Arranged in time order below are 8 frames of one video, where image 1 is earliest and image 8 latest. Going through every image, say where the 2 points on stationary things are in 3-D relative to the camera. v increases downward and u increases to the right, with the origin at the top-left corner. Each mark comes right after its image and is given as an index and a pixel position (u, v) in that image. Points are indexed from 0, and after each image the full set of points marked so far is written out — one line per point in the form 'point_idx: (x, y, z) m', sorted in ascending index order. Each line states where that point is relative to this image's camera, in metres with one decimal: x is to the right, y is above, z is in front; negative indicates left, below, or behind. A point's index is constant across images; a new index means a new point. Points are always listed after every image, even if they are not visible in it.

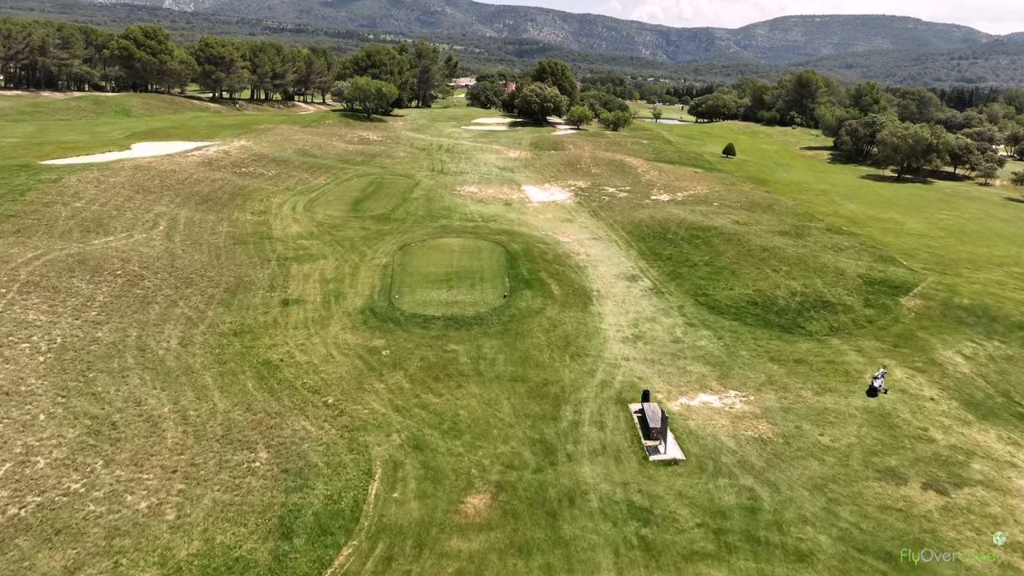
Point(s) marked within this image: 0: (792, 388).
0: (+8.0, -2.8, +17.2) m
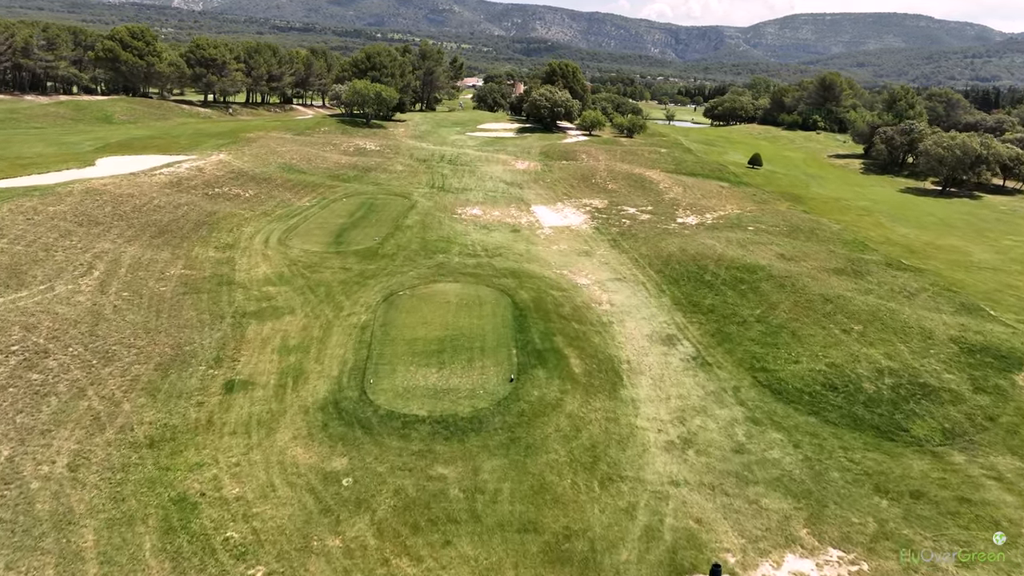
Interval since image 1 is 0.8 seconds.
0: (+8.2, -5.2, +12.1) m
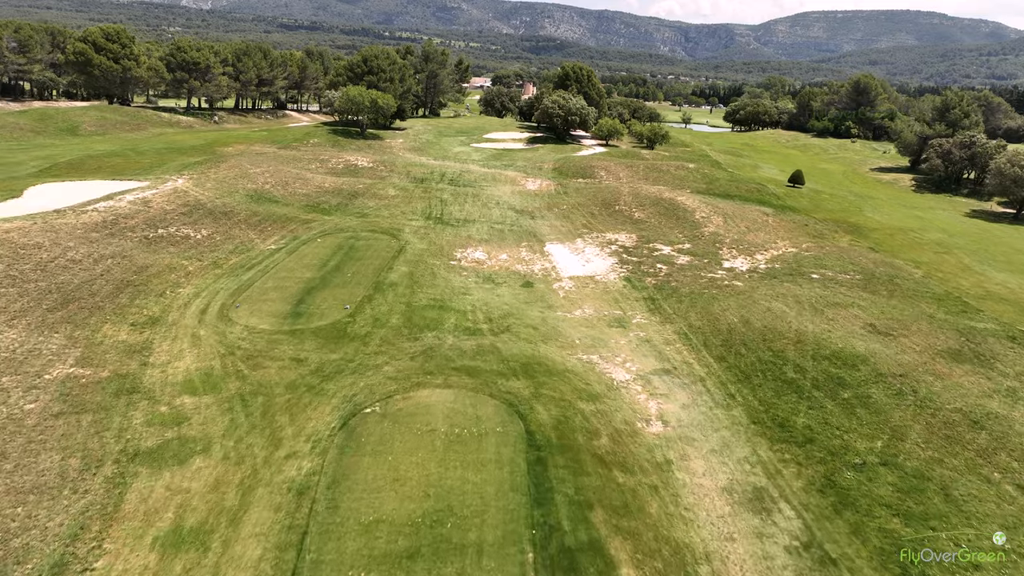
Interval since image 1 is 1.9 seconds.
0: (+8.4, -8.5, +4.9) m
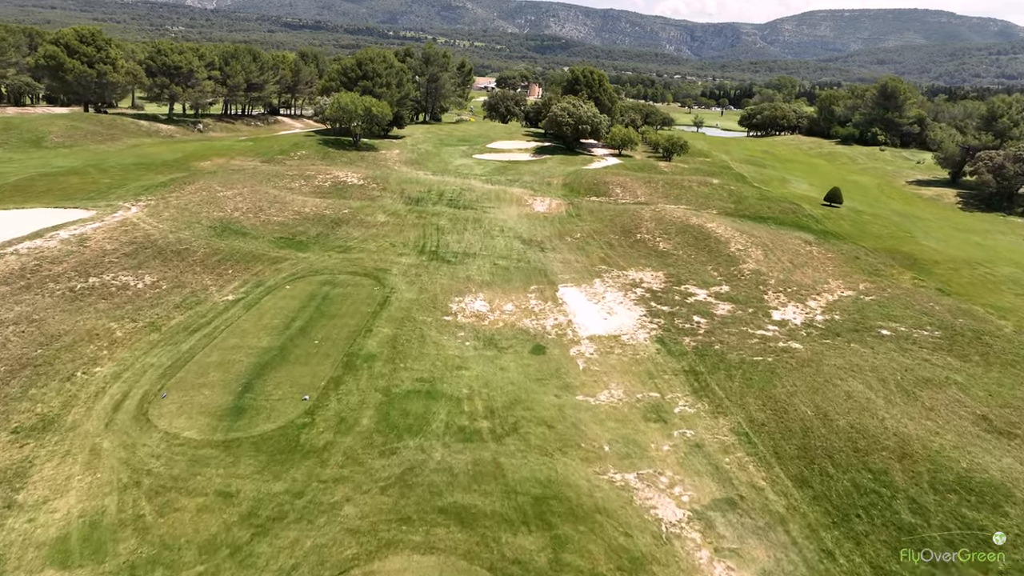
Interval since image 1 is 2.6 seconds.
0: (+8.5, -11.2, -0.7) m
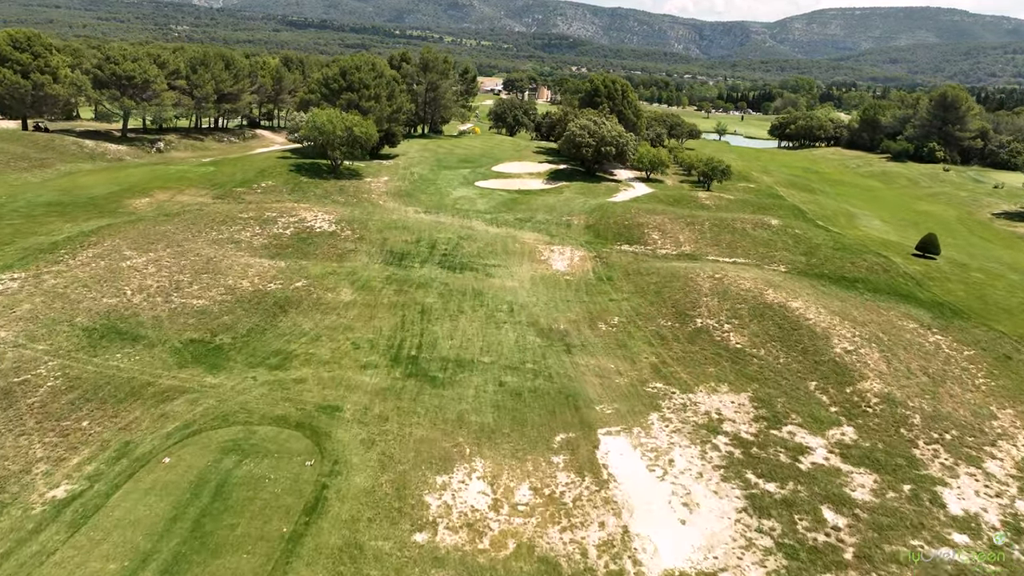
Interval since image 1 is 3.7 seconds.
0: (+8.6, -16.2, -11.4) m
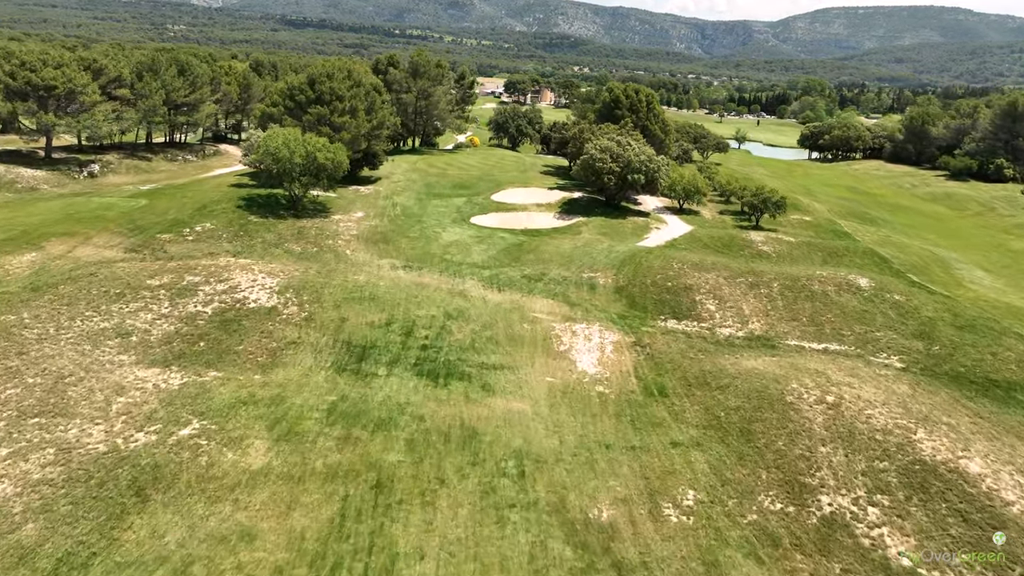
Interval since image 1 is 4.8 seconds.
0: (+8.9, -20.9, -22.3) m
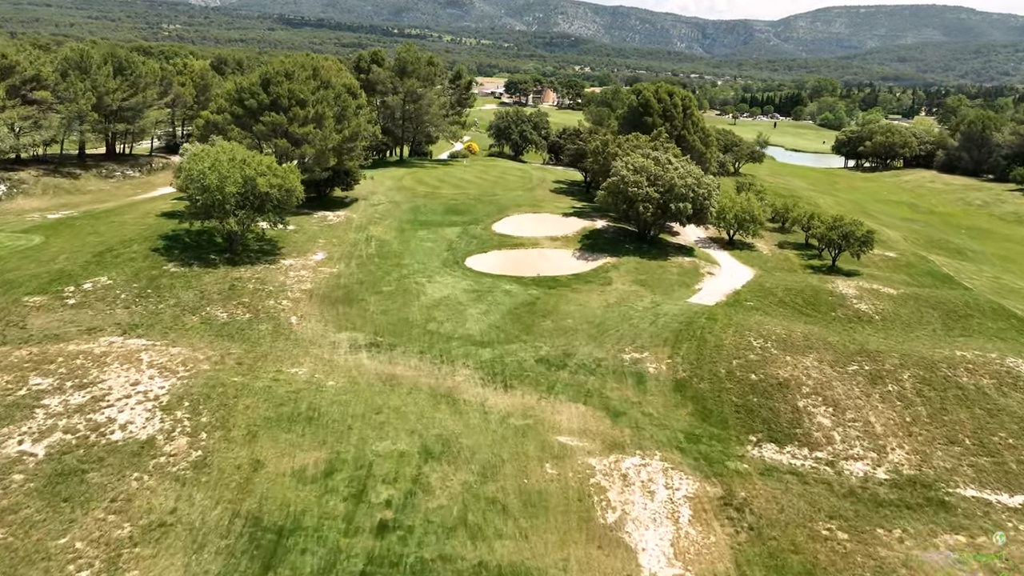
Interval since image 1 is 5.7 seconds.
0: (+9.4, -24.6, -33.0) m
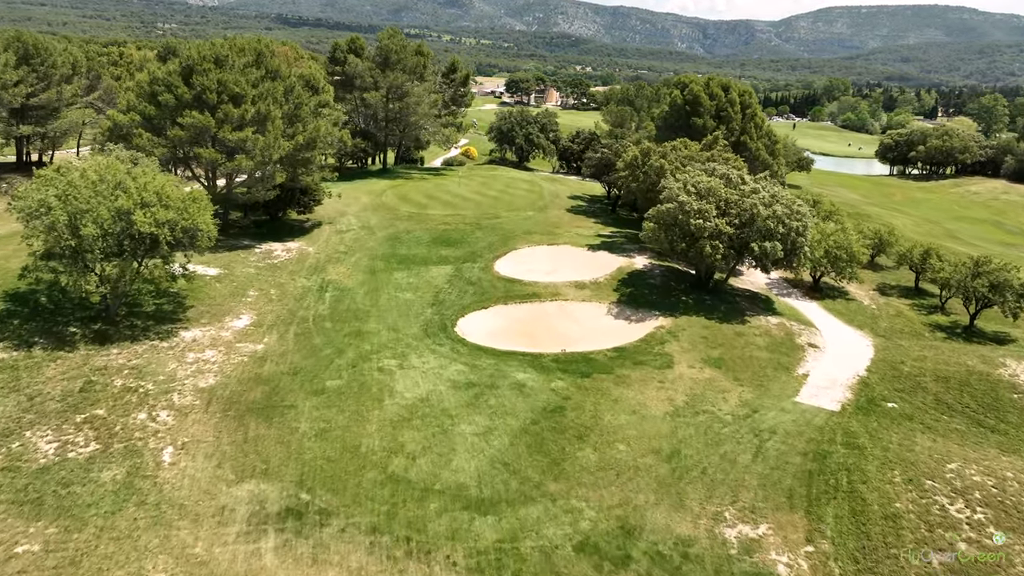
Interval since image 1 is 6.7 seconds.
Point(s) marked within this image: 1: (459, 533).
0: (+9.9, -27.7, -43.9) m
1: (-1.2, -5.7, +14.2) m
